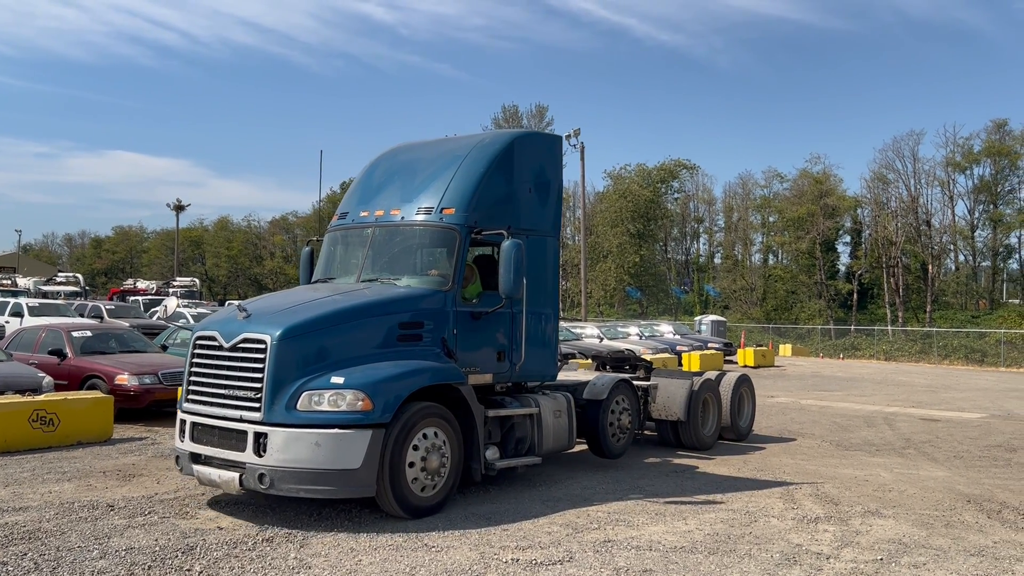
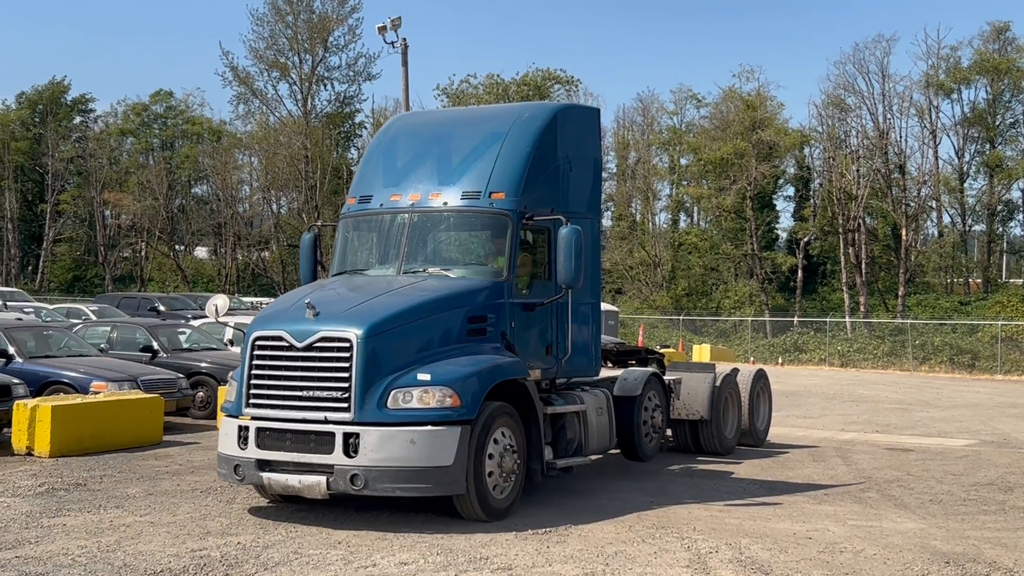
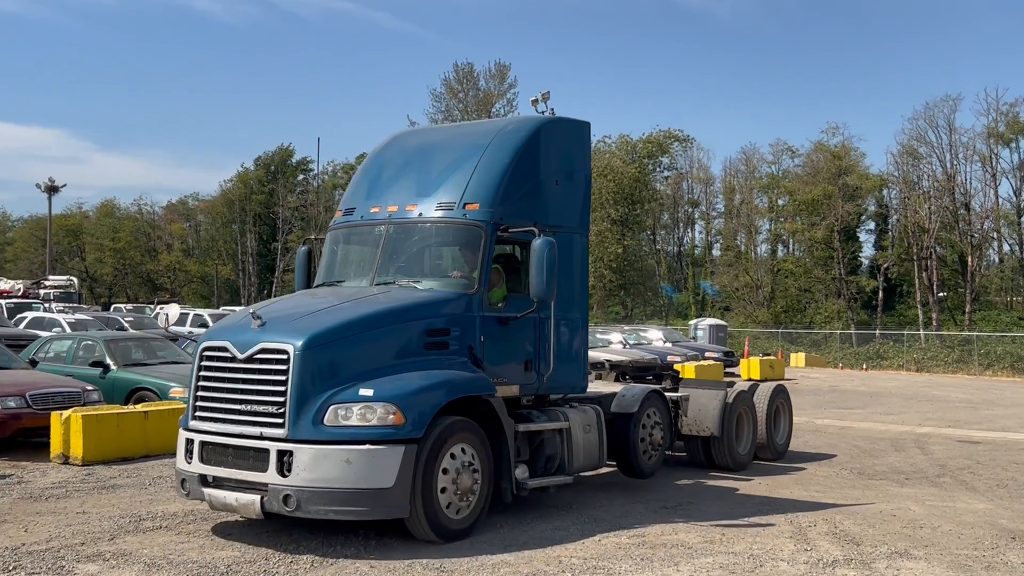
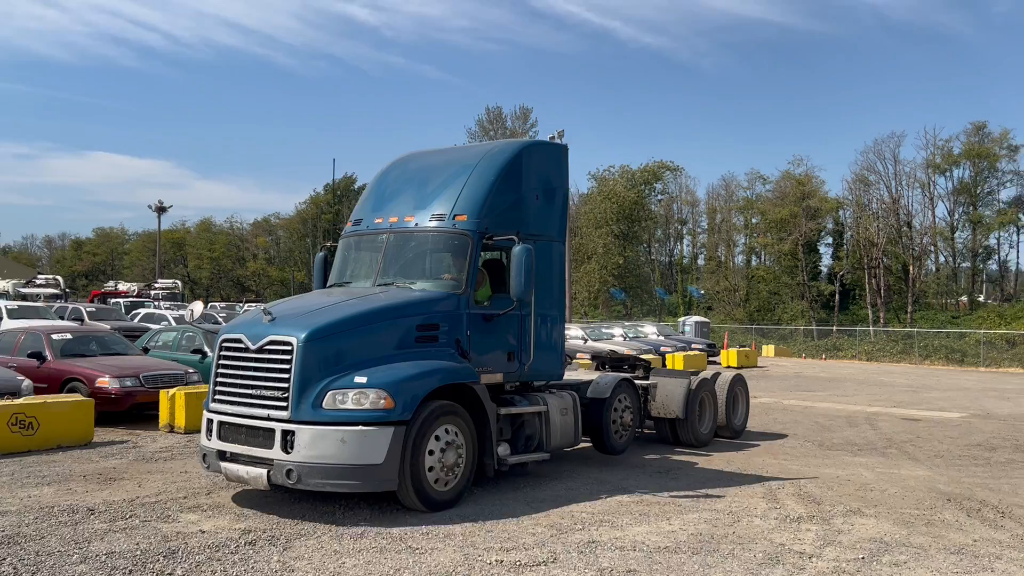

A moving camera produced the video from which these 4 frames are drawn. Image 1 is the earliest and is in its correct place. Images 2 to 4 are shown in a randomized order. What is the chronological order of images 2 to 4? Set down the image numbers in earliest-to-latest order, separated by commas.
4, 3, 2
